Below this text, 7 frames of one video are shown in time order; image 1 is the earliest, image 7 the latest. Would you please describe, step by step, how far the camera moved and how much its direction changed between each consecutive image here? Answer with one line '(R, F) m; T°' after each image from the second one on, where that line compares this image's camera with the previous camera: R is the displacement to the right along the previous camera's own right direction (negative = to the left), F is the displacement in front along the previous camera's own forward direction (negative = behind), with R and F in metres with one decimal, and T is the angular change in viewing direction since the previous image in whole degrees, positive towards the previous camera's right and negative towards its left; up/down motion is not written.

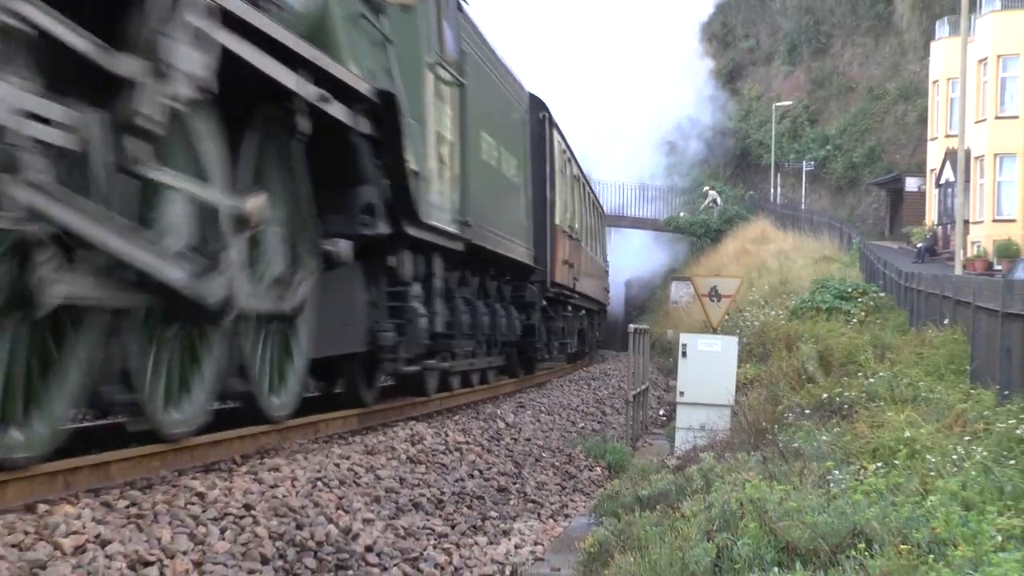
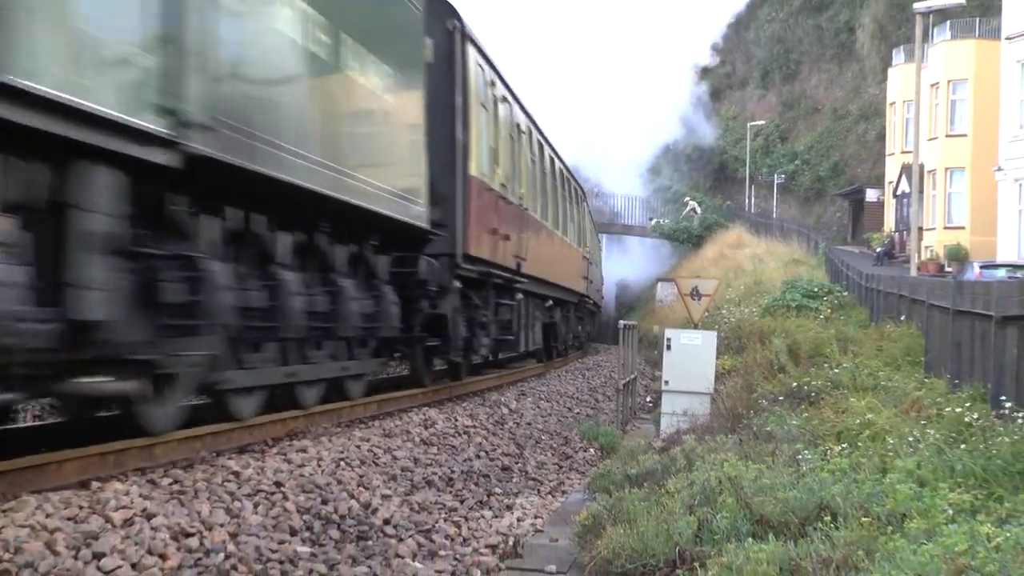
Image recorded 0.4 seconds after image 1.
(0.0, -0.4) m; 0°
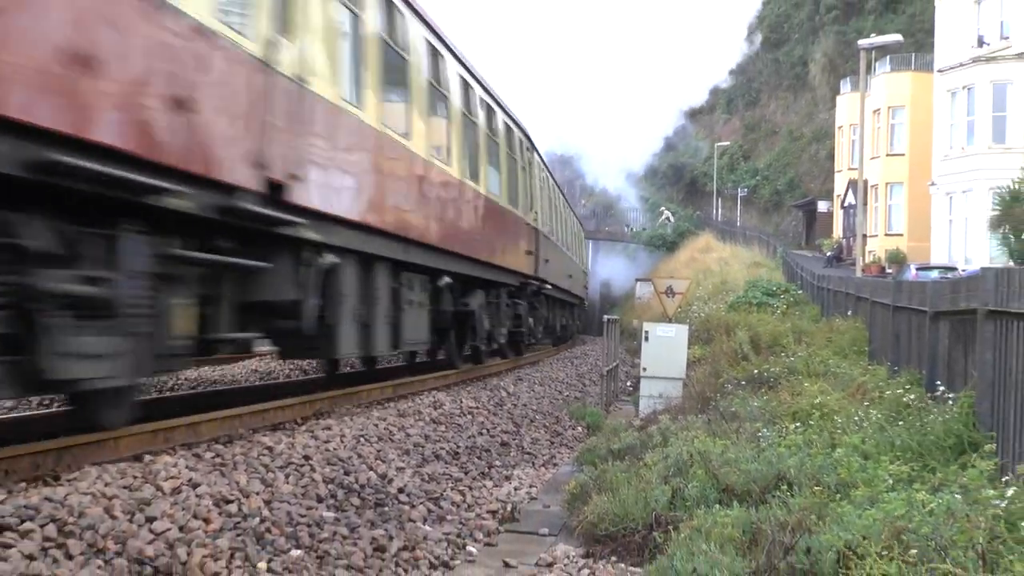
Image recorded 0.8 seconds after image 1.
(0.0, -0.5) m; 0°
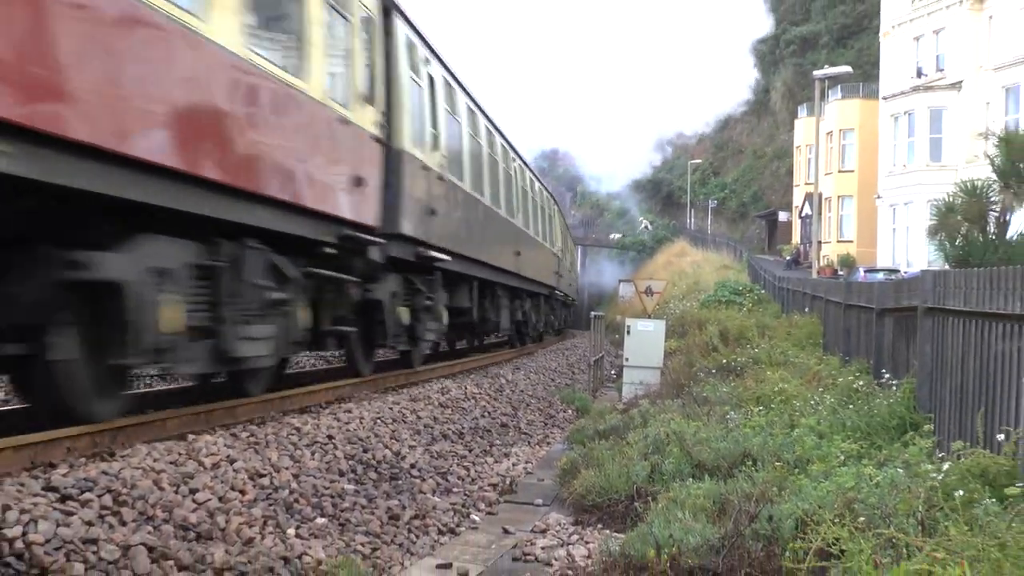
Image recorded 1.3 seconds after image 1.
(0.0, -0.6) m; 0°
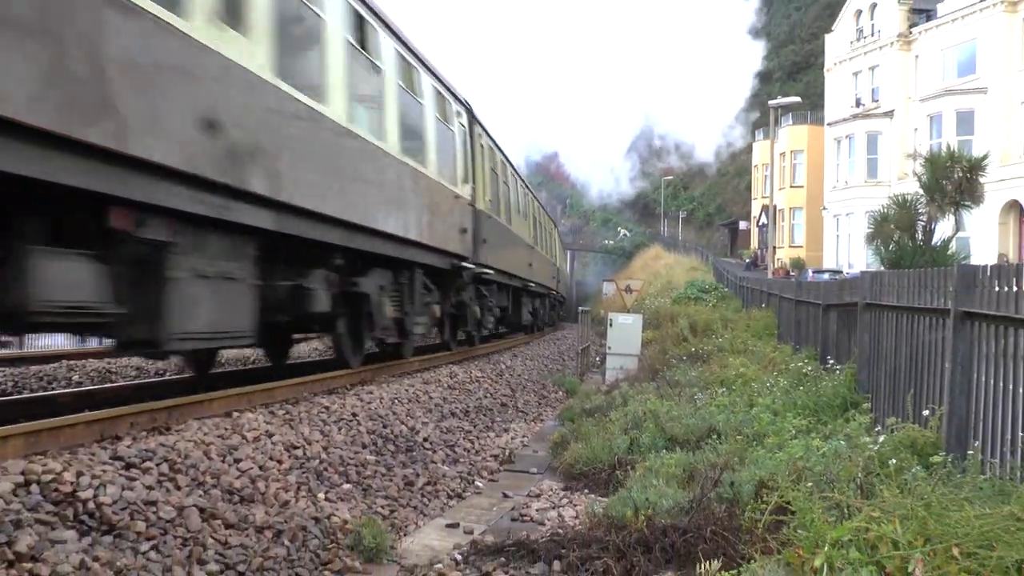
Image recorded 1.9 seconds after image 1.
(0.0, -0.7) m; 0°
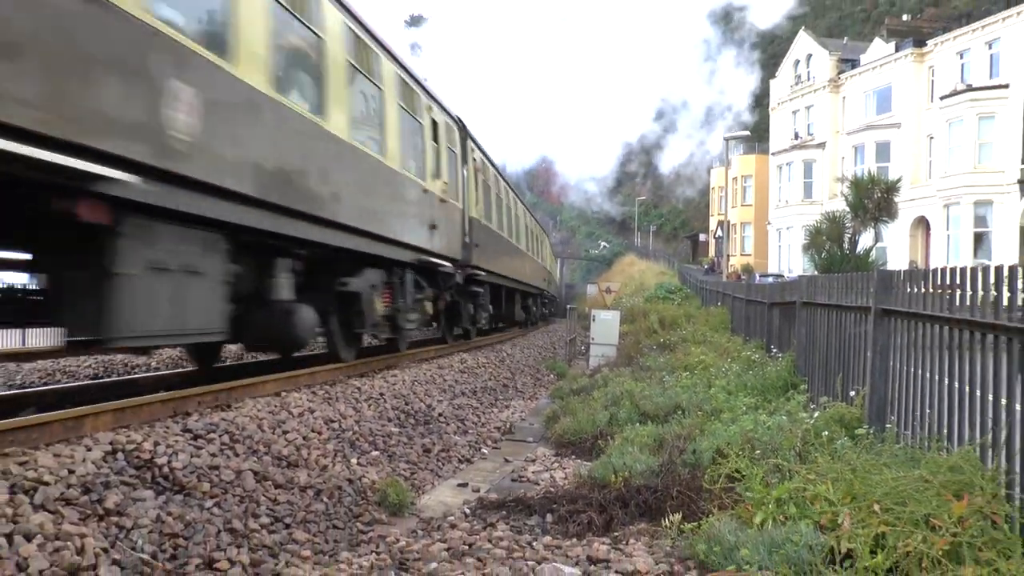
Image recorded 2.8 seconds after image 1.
(-0.1, -1.1) m; +1°
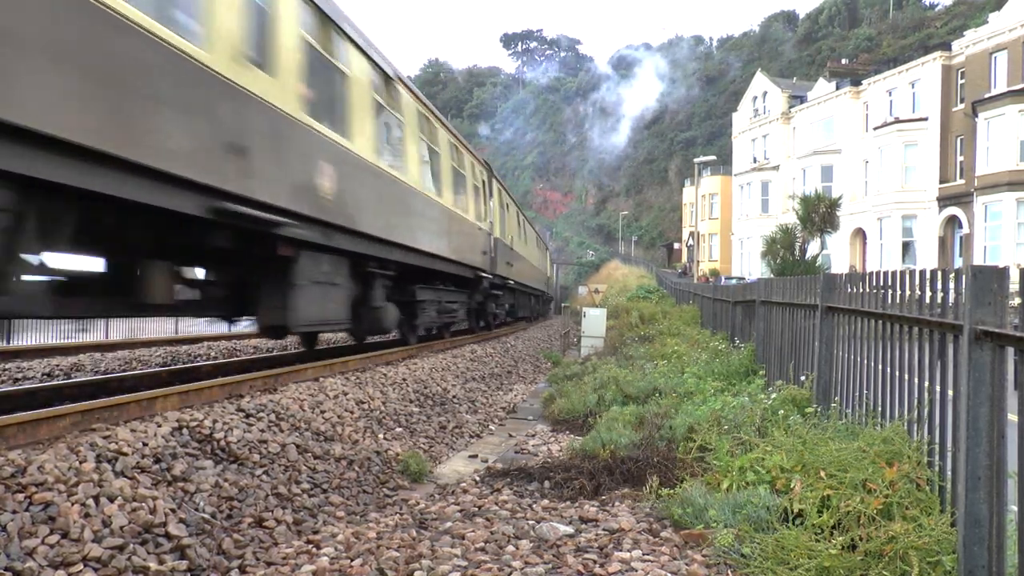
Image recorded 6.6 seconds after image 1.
(-0.1, -1.1) m; 0°
